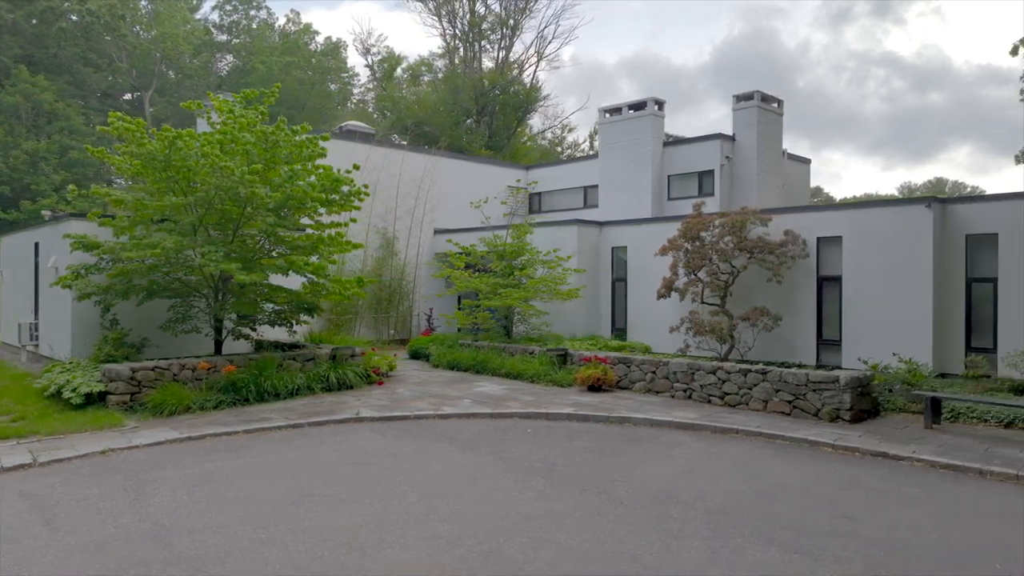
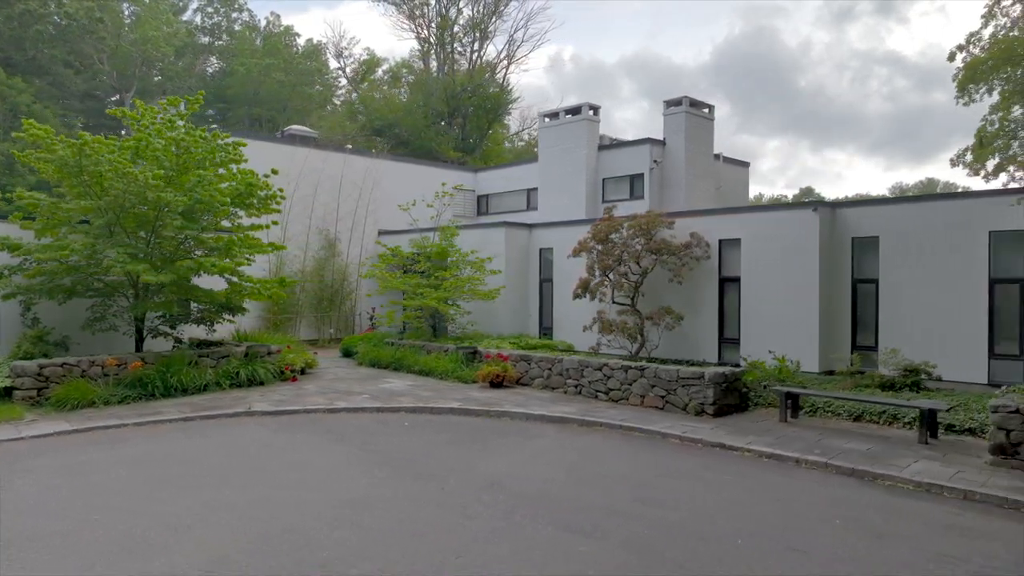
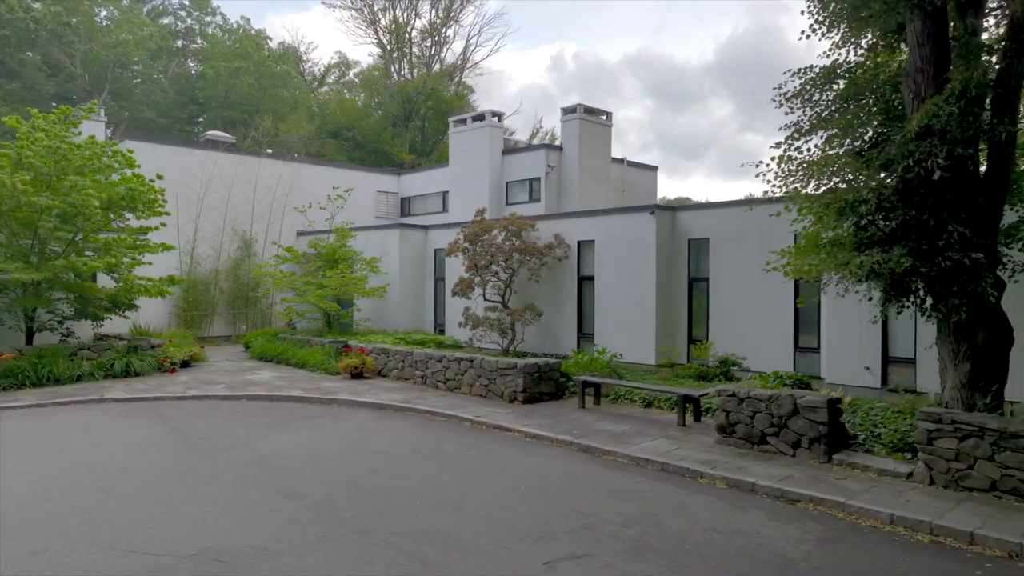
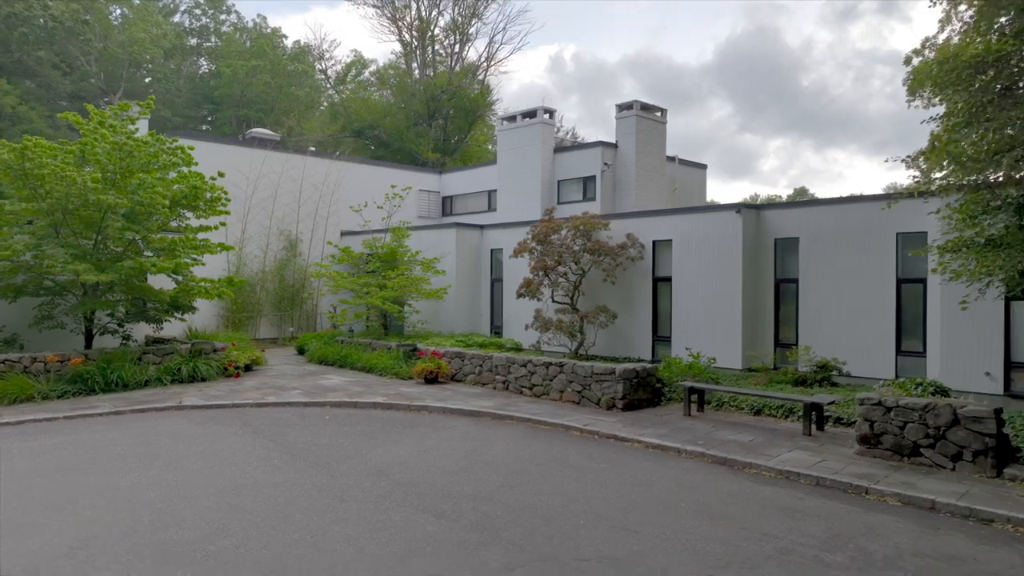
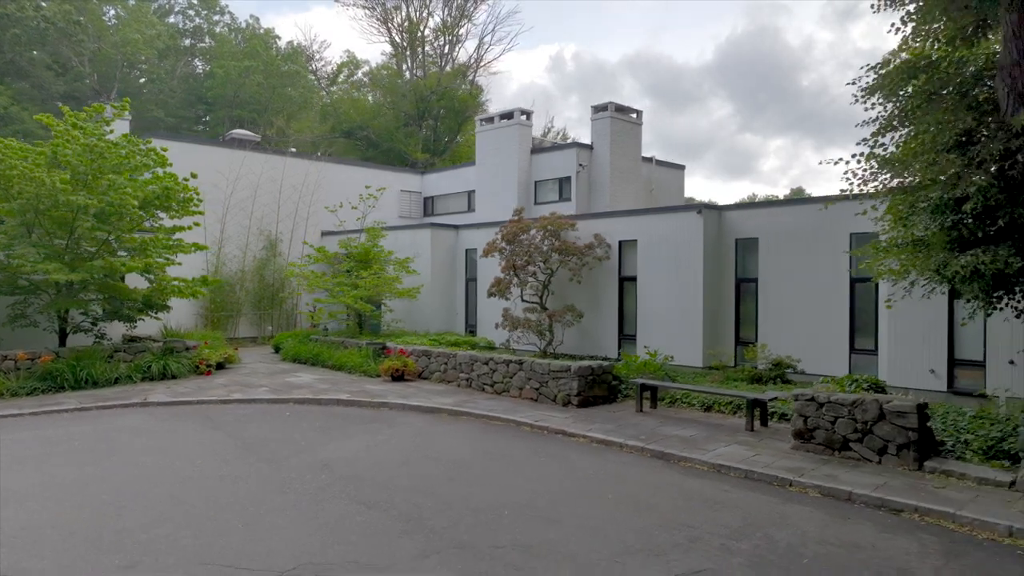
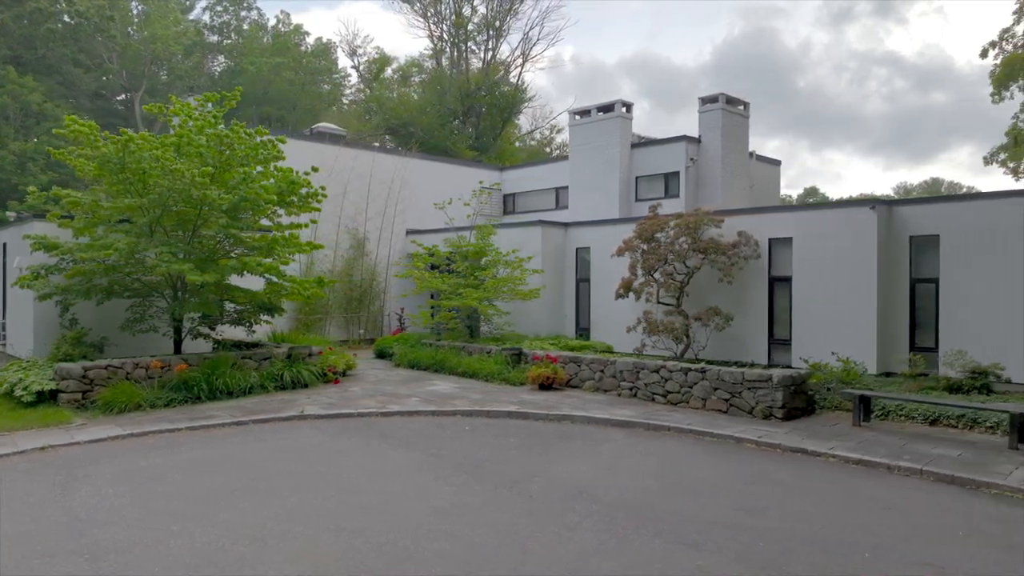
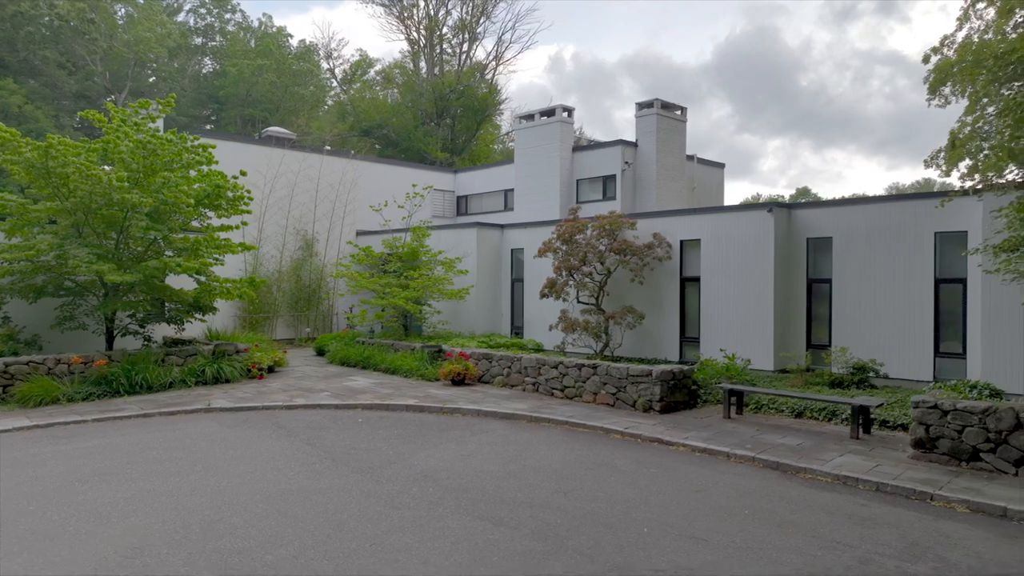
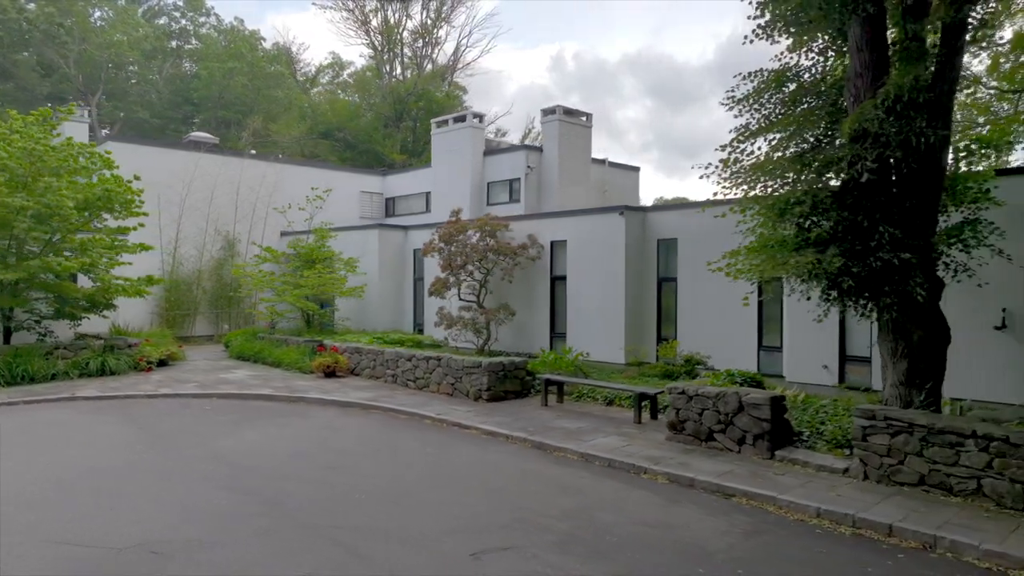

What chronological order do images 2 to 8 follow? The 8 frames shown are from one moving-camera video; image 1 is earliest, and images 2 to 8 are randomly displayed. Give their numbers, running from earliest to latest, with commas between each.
6, 2, 7, 4, 5, 3, 8
